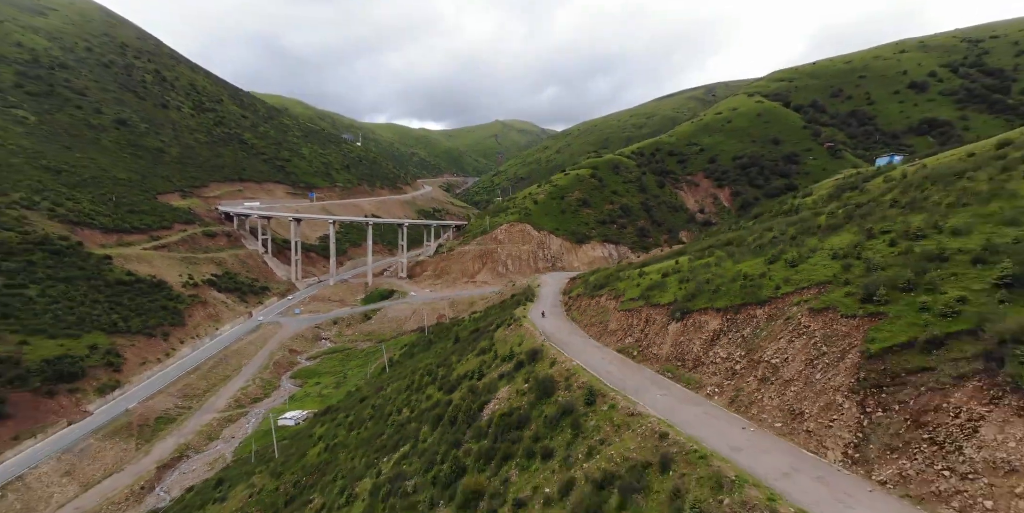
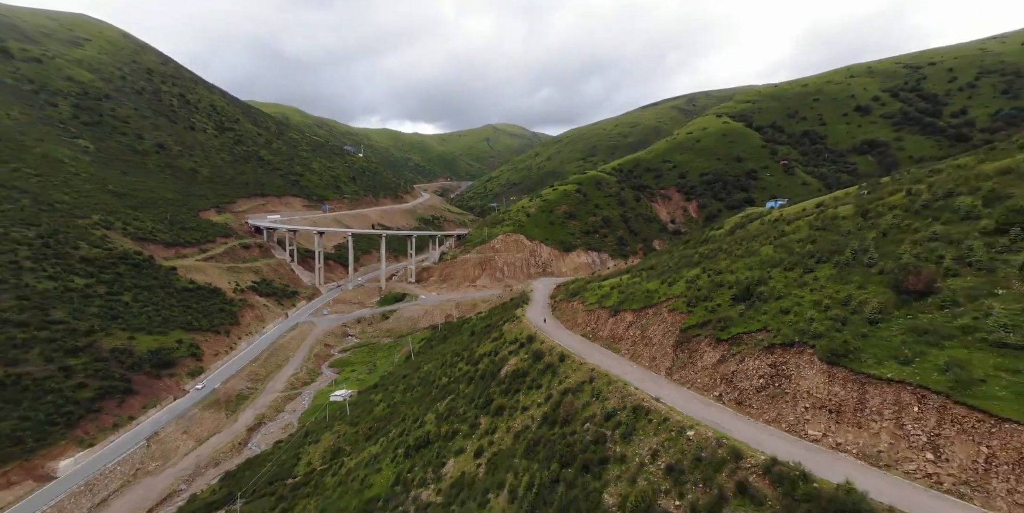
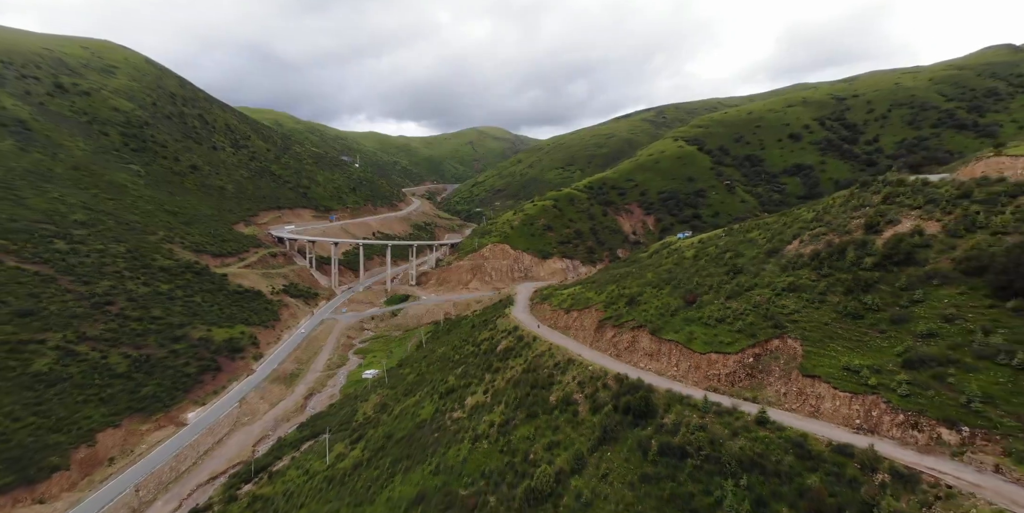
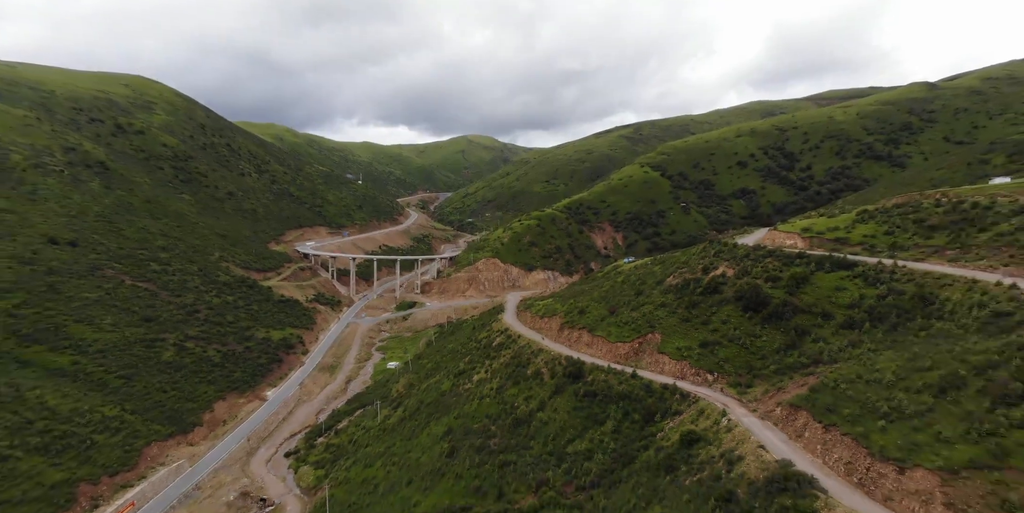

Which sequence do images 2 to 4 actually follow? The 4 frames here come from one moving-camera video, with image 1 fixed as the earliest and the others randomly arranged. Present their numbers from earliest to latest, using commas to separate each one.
2, 3, 4
